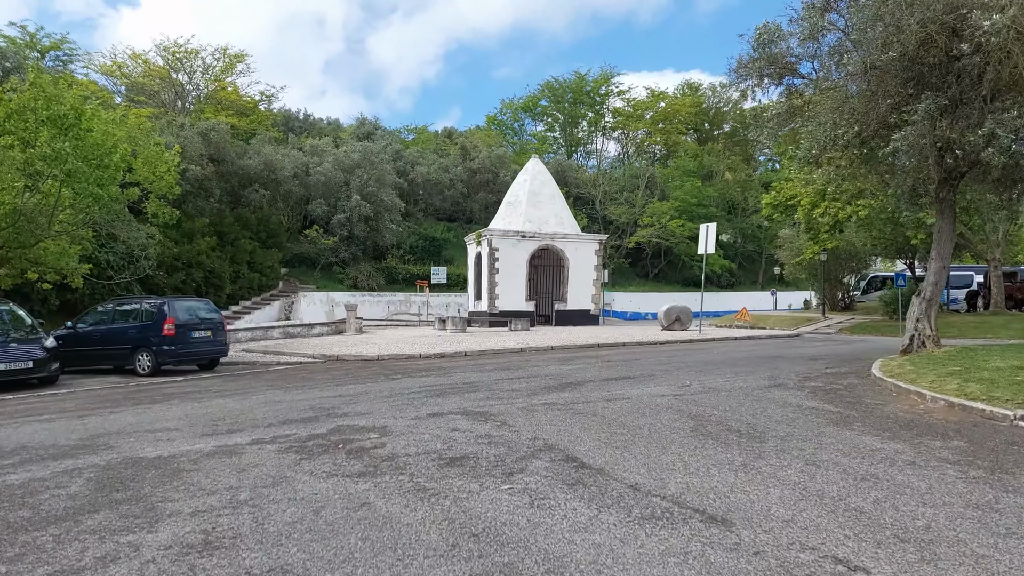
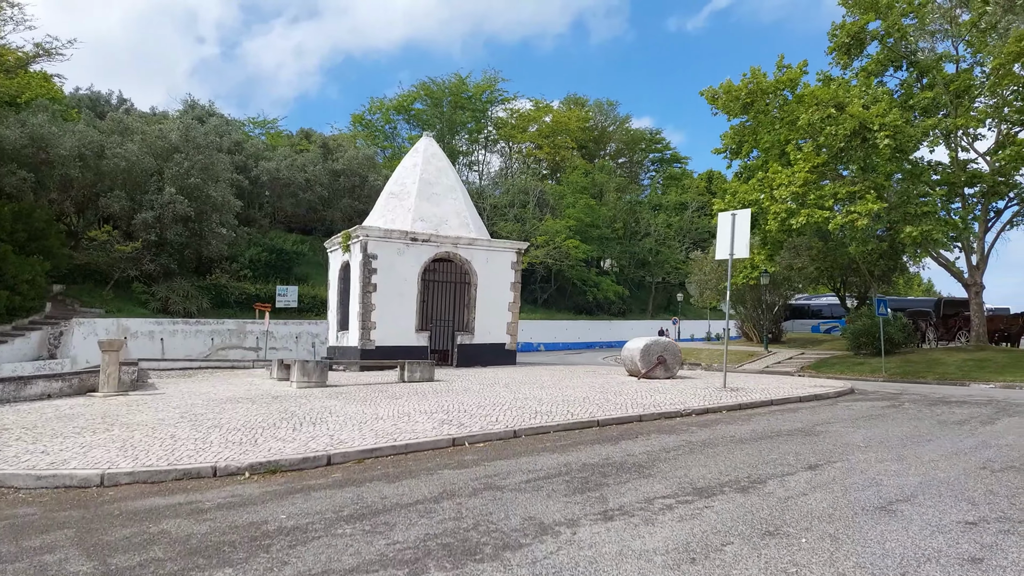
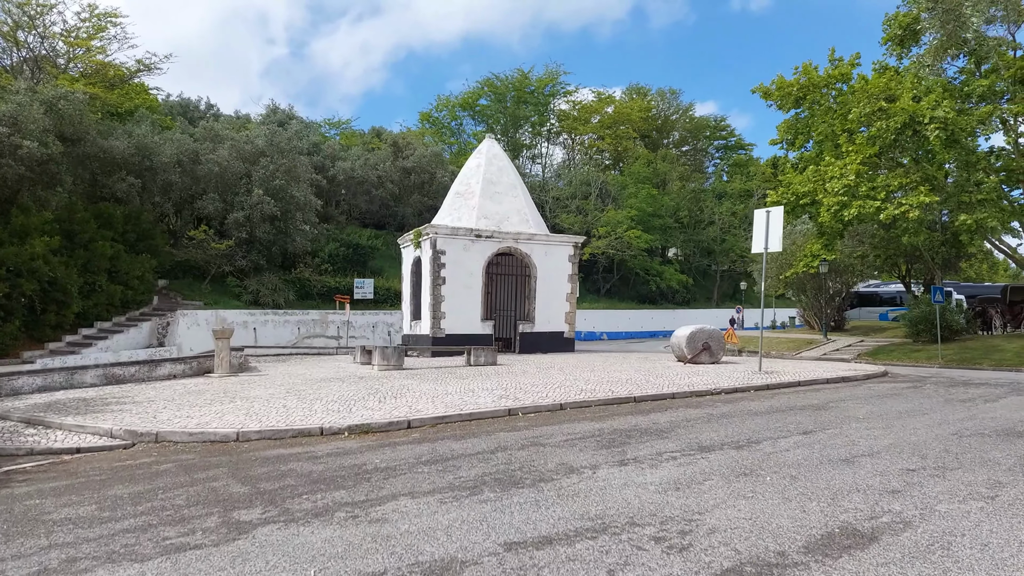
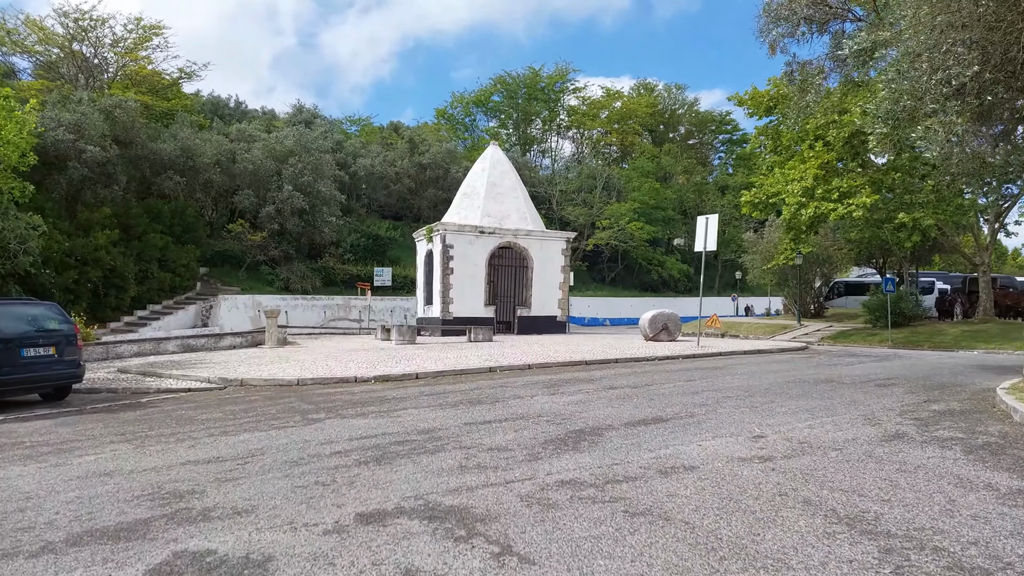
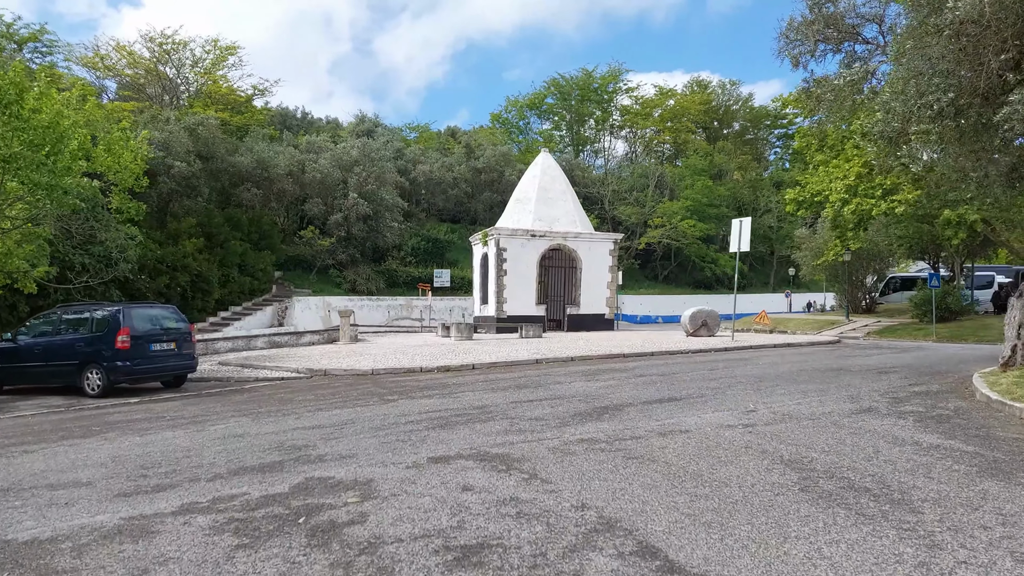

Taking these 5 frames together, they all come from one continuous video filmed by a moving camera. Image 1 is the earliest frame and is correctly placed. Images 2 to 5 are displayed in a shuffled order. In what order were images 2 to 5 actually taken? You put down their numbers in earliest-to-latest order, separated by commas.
5, 4, 3, 2
